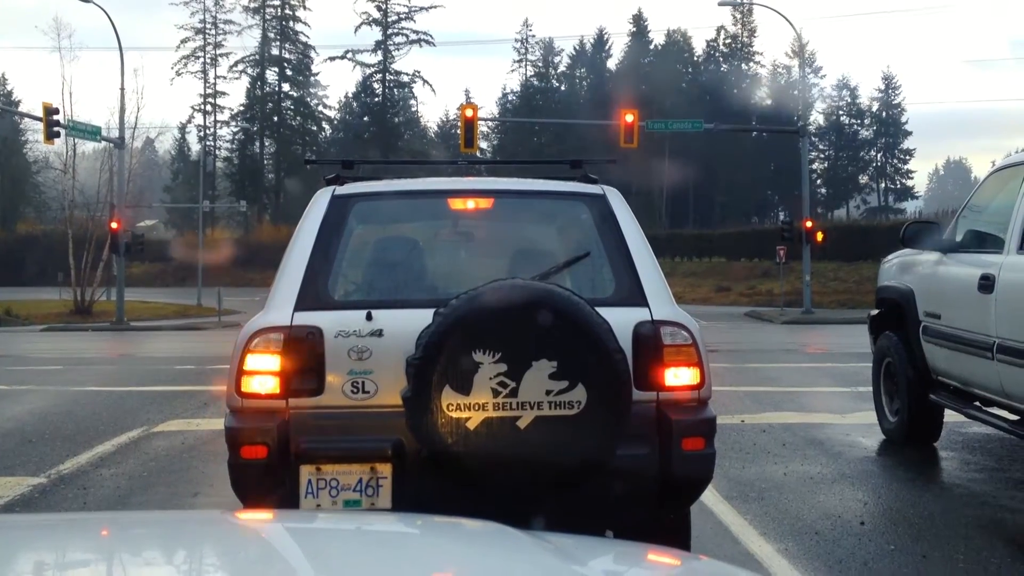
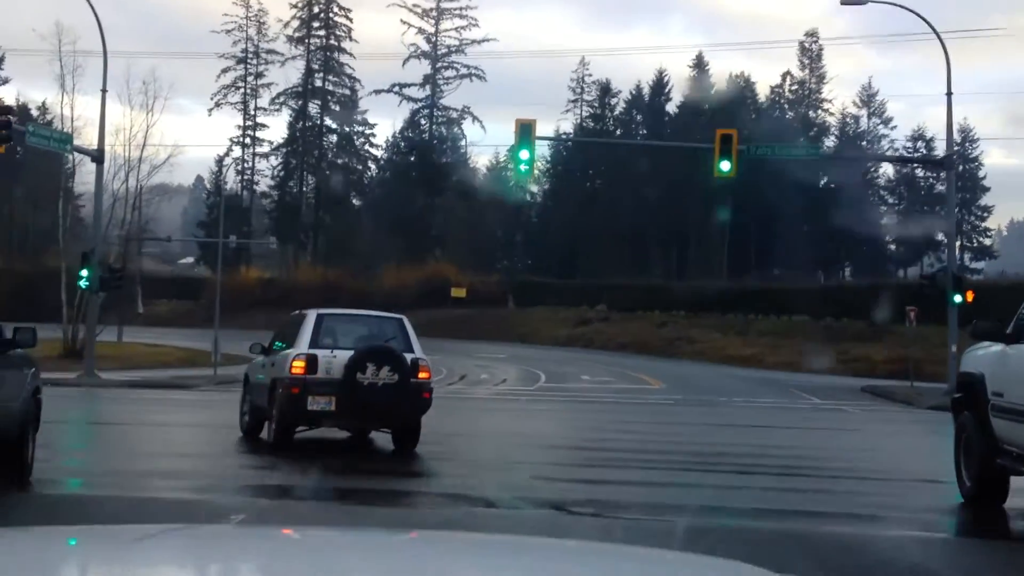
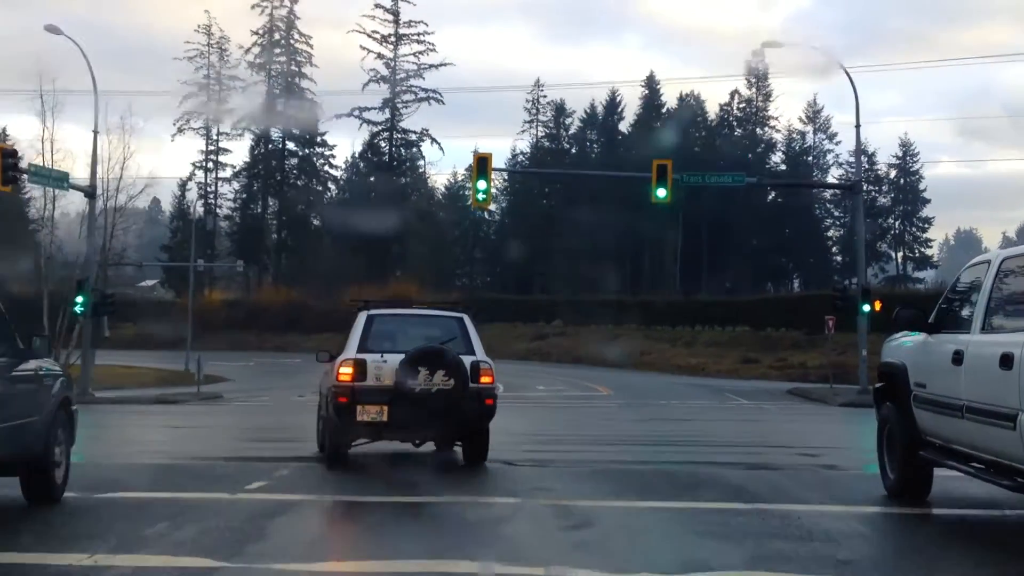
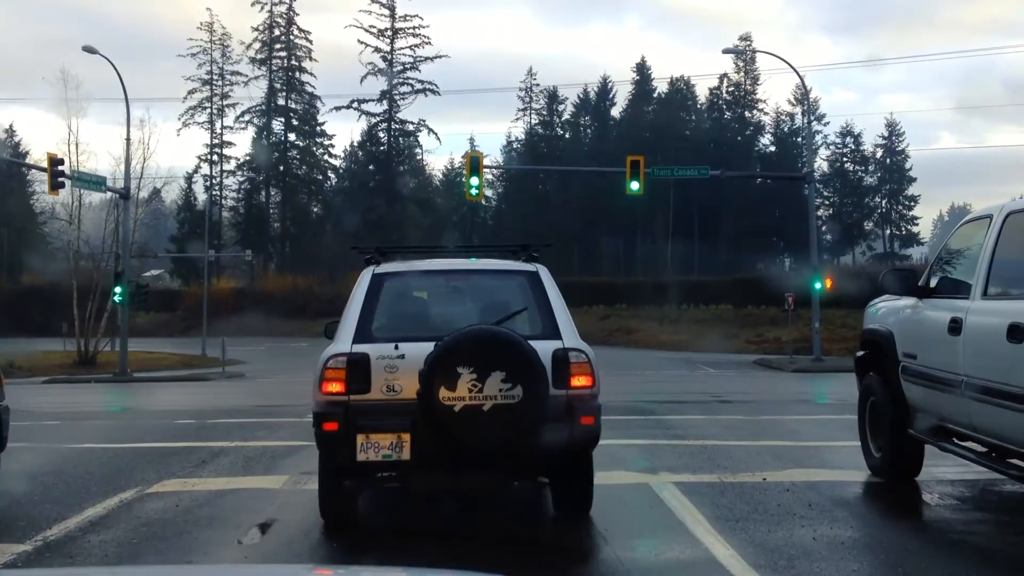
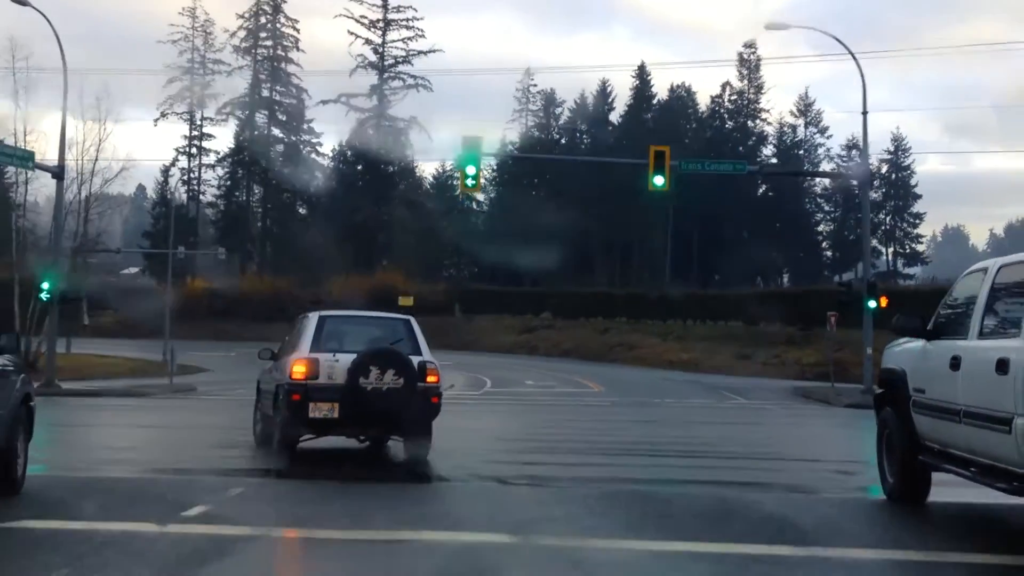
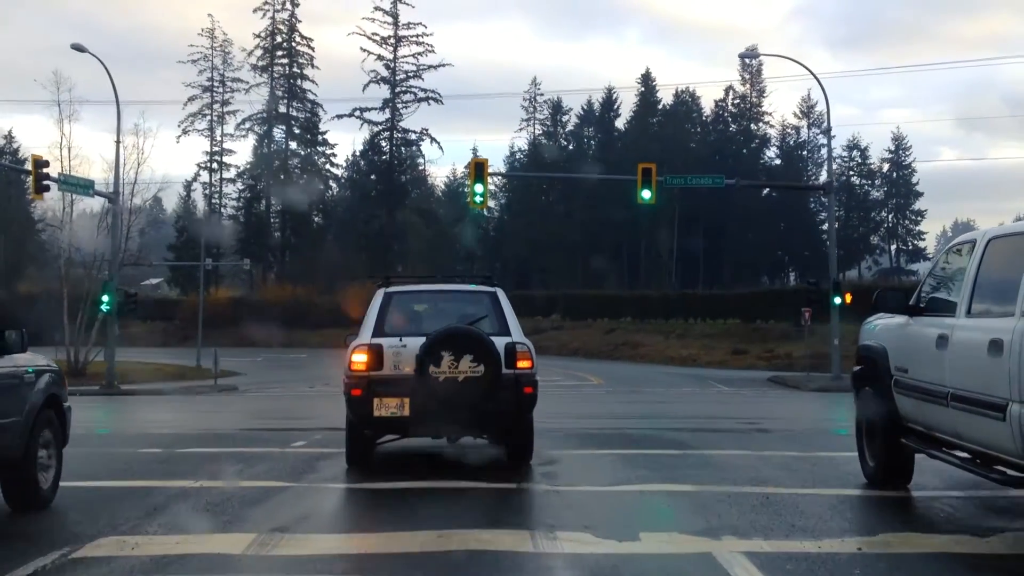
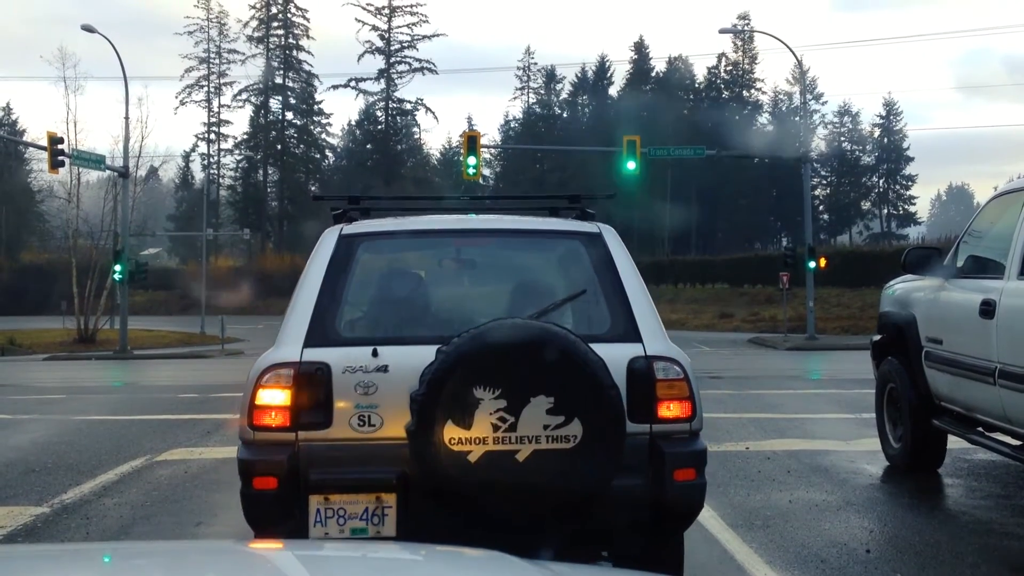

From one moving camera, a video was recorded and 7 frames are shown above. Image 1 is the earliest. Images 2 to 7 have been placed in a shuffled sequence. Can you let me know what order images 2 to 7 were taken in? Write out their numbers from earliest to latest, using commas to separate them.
7, 4, 6, 3, 5, 2
